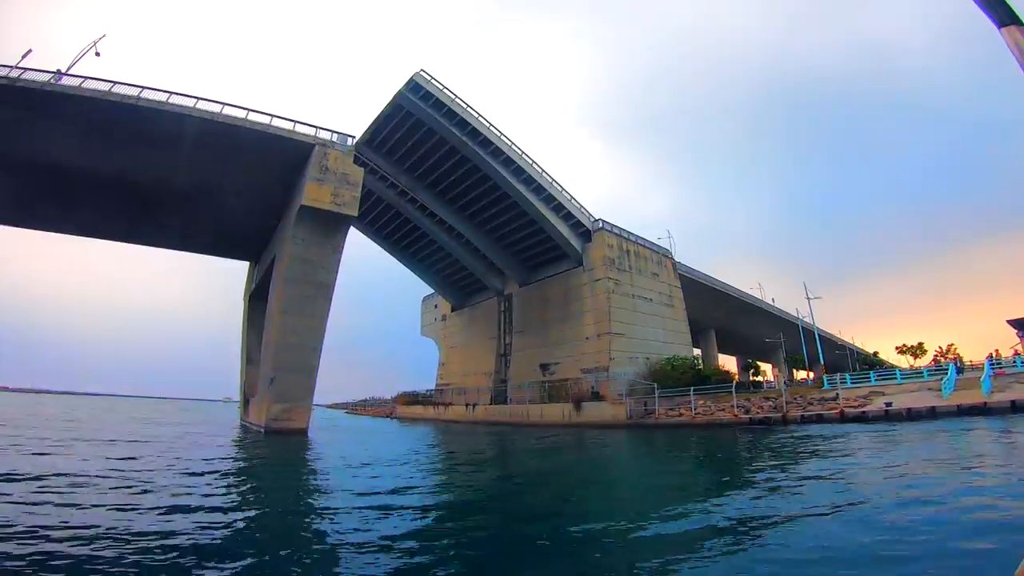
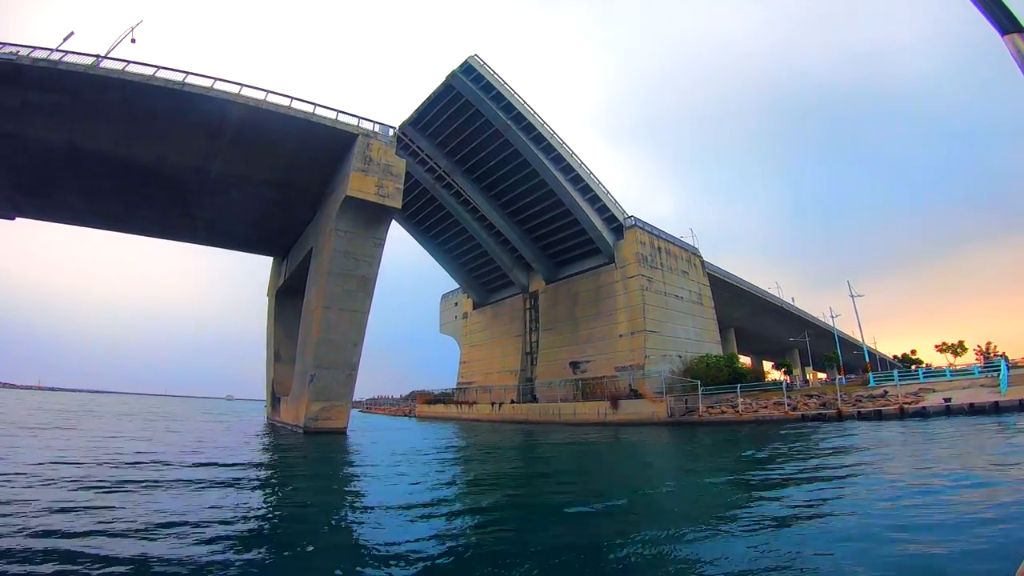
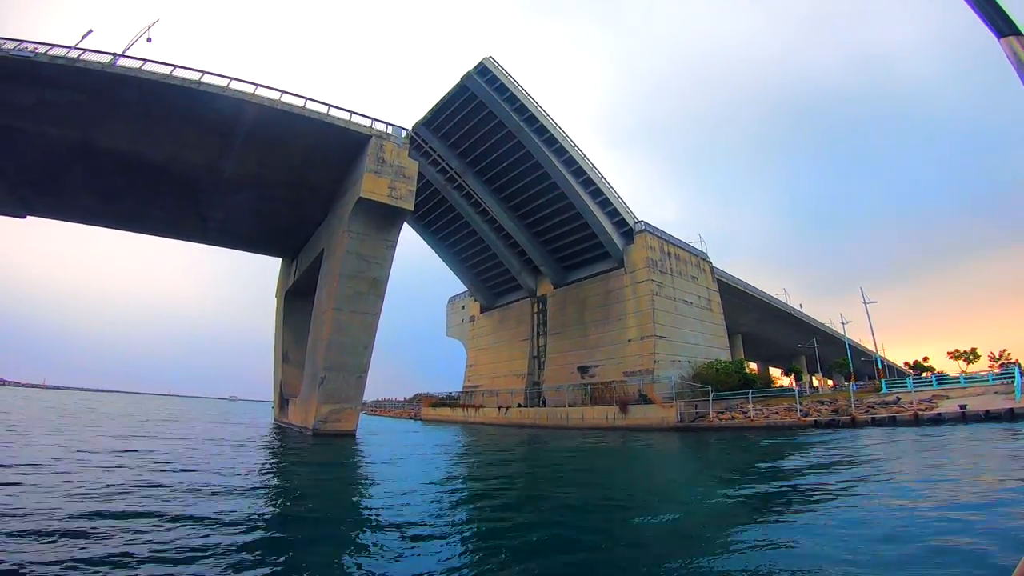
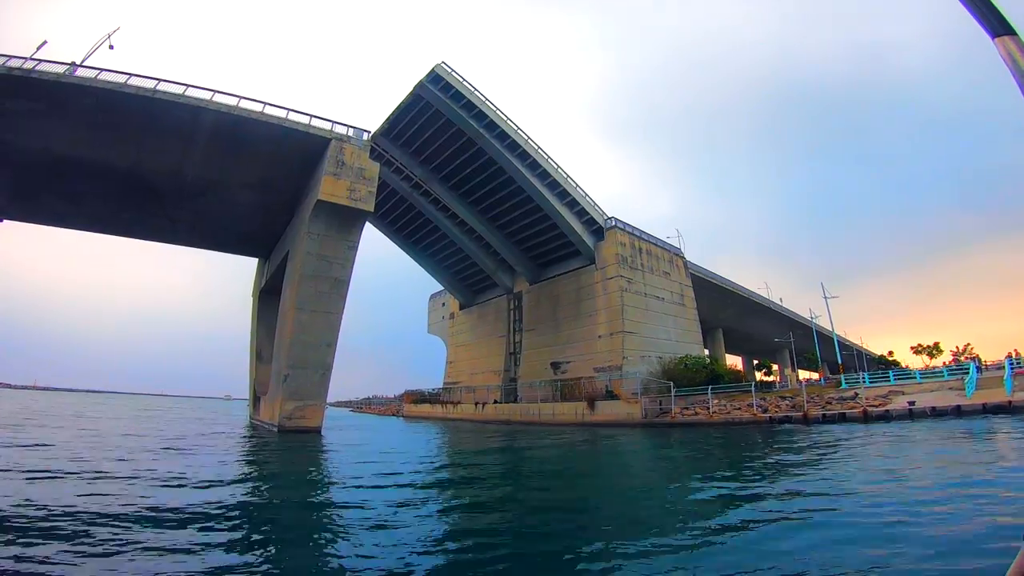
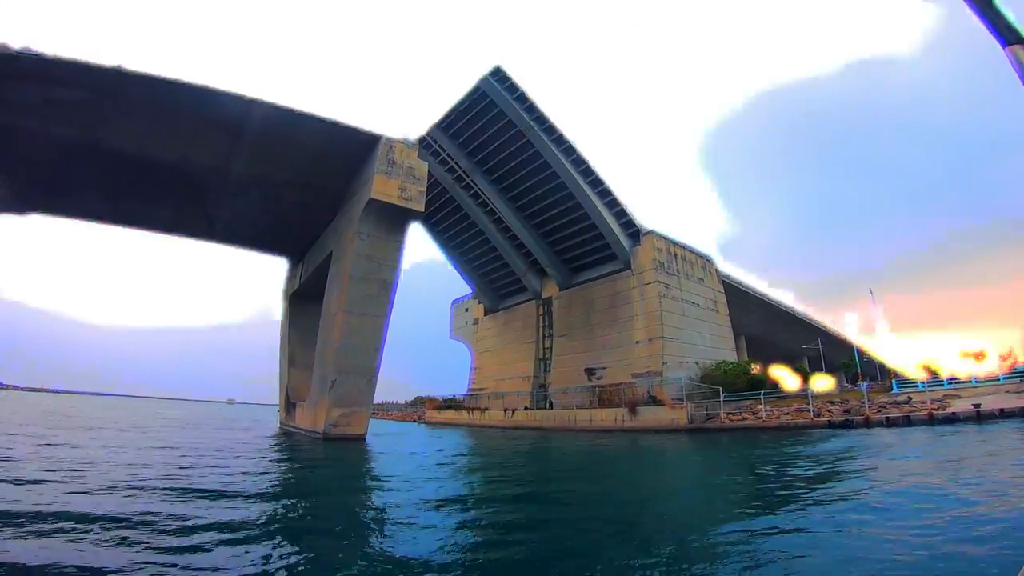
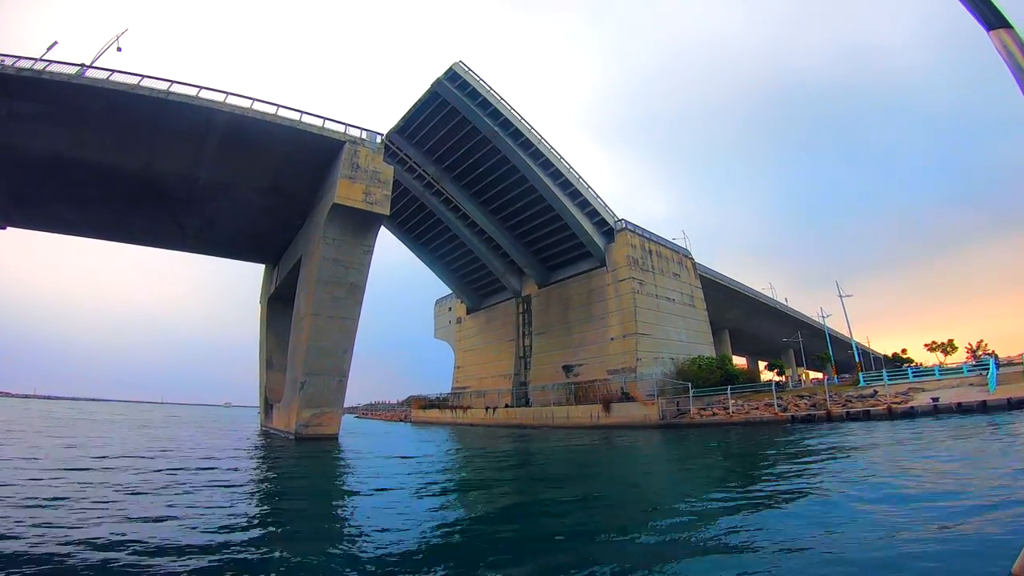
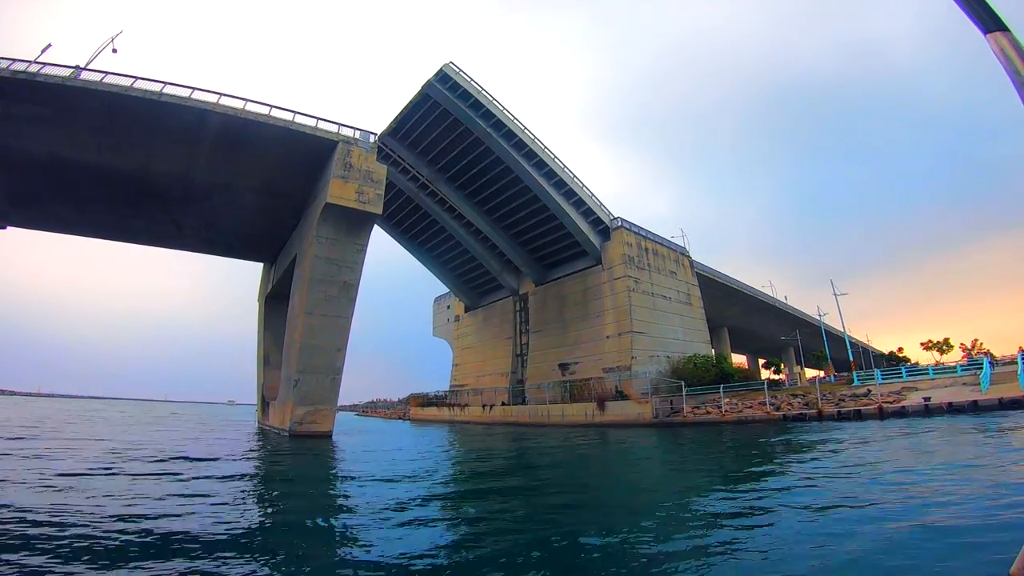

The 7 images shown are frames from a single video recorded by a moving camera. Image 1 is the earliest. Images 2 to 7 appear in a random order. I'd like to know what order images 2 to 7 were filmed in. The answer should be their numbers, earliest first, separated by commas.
4, 7, 6, 2, 3, 5
